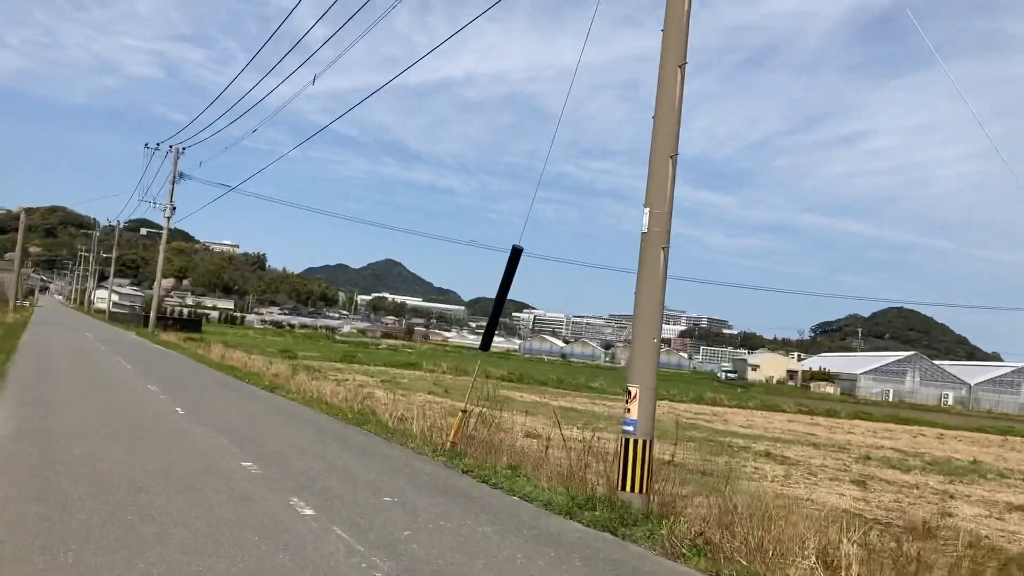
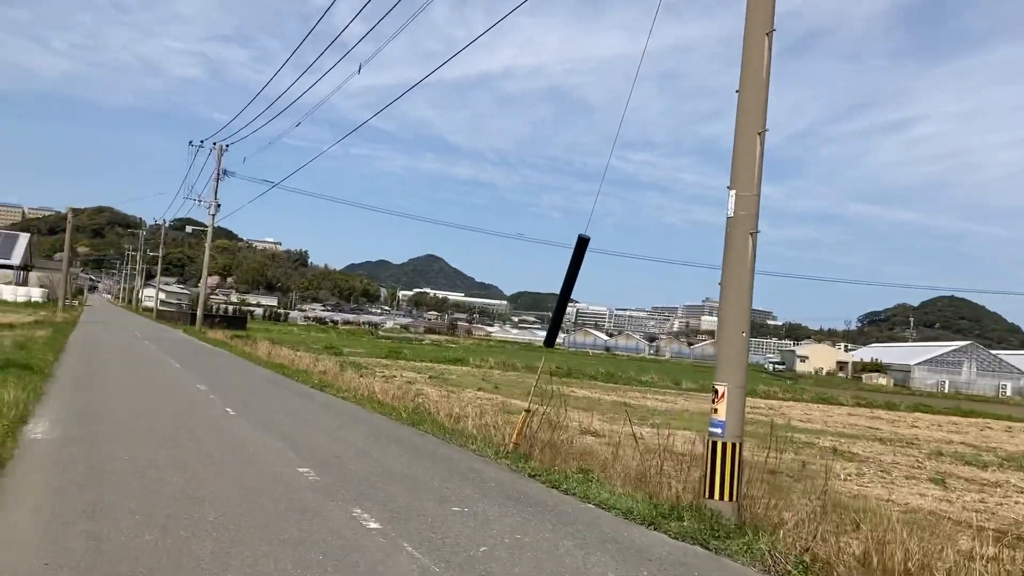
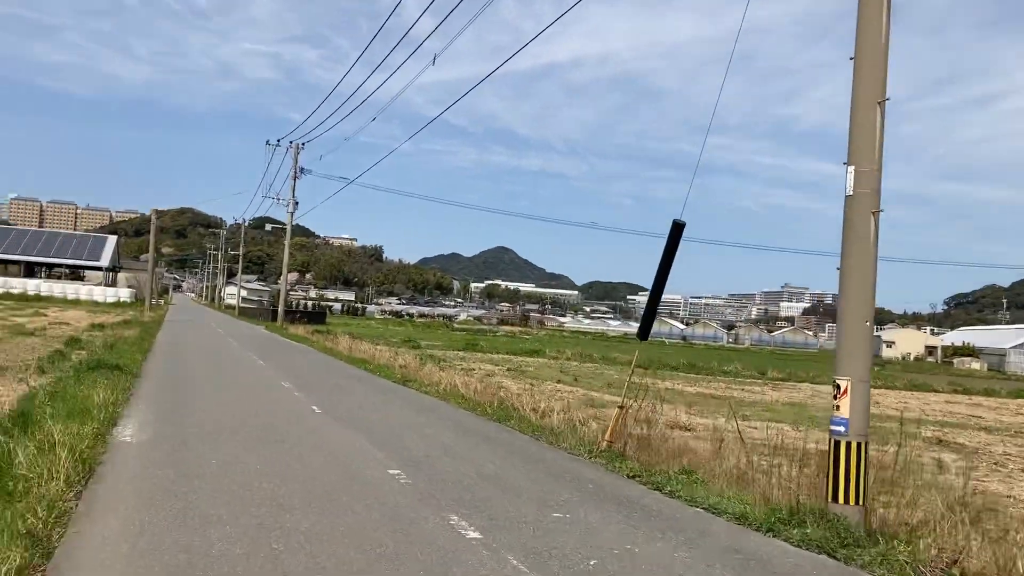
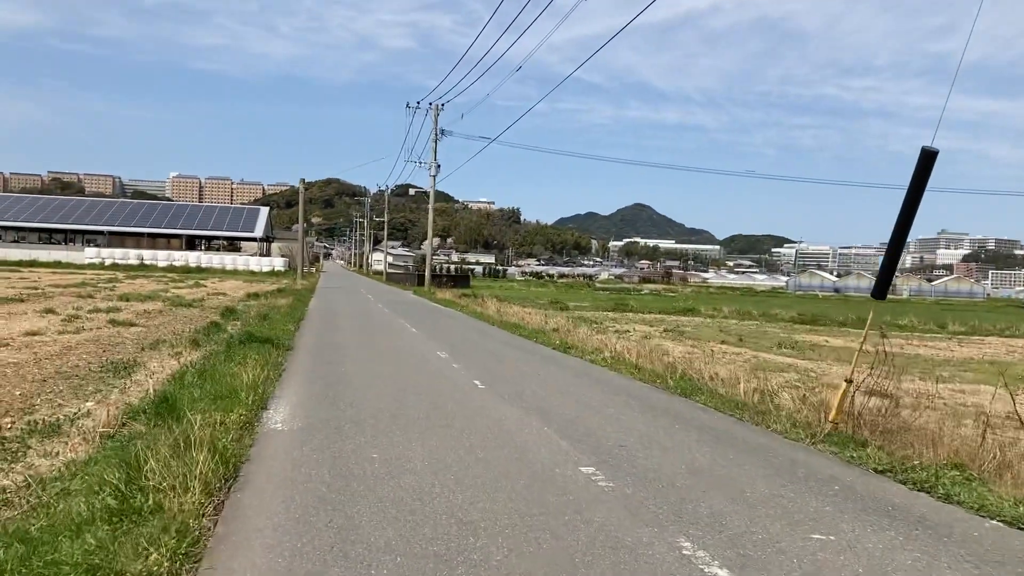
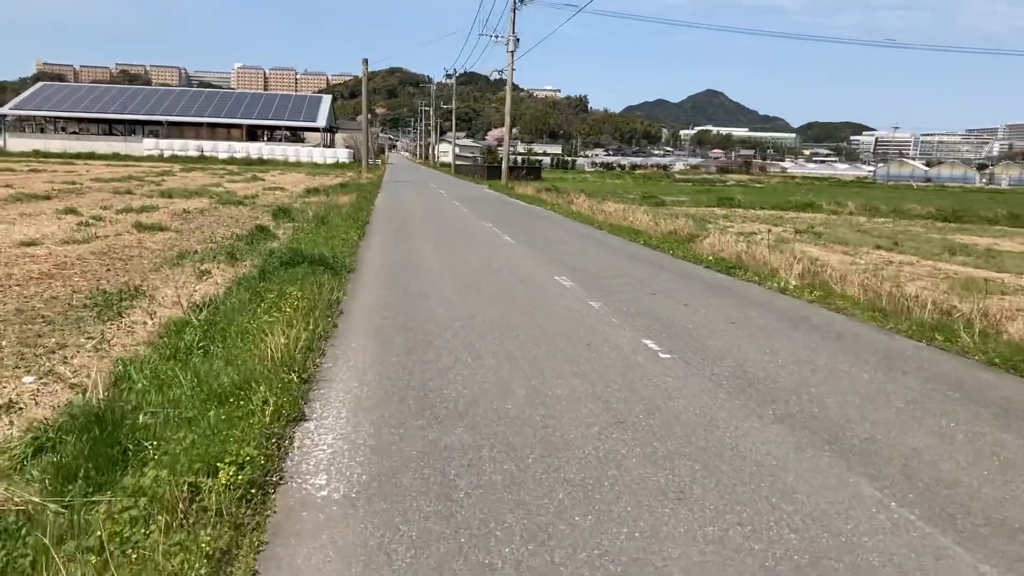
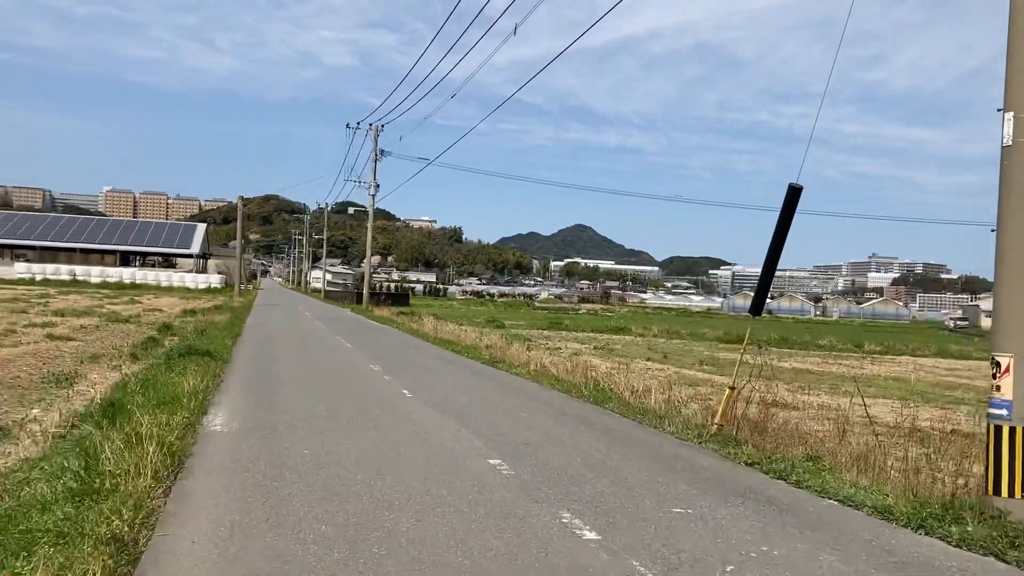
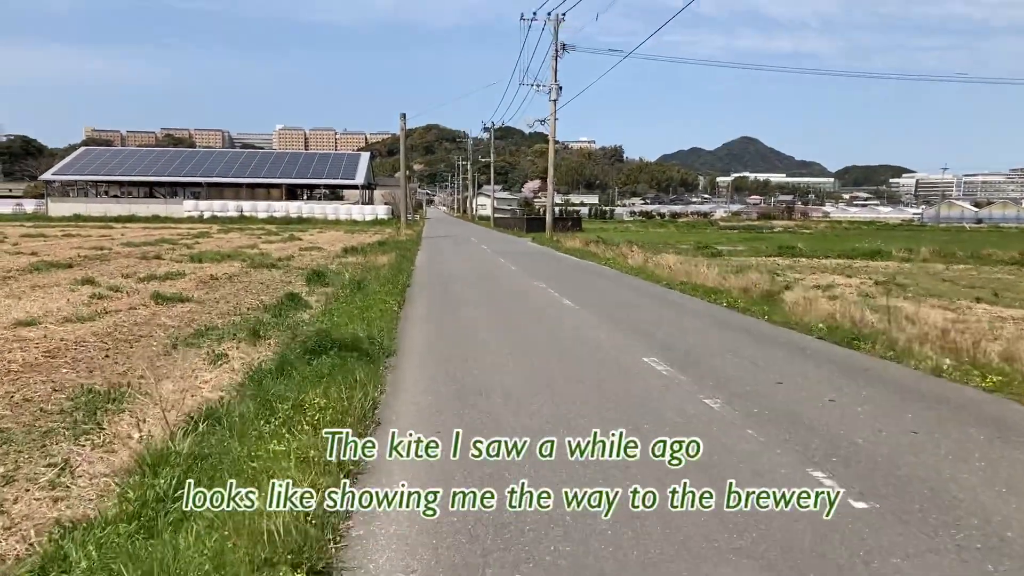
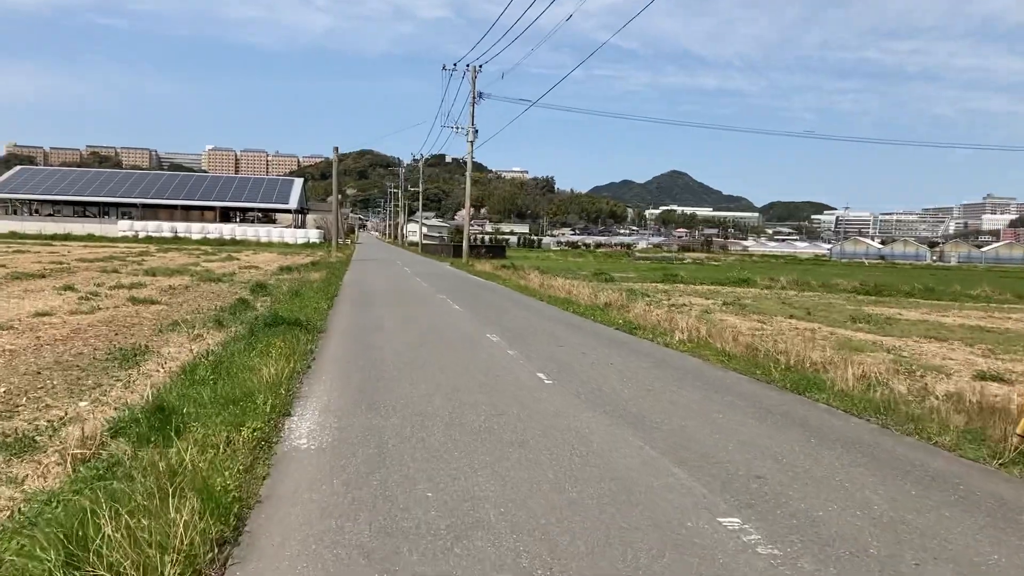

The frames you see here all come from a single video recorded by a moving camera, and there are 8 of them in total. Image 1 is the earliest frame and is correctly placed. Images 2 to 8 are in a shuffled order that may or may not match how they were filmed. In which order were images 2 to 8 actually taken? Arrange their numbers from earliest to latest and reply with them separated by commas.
2, 3, 6, 4, 8, 5, 7
